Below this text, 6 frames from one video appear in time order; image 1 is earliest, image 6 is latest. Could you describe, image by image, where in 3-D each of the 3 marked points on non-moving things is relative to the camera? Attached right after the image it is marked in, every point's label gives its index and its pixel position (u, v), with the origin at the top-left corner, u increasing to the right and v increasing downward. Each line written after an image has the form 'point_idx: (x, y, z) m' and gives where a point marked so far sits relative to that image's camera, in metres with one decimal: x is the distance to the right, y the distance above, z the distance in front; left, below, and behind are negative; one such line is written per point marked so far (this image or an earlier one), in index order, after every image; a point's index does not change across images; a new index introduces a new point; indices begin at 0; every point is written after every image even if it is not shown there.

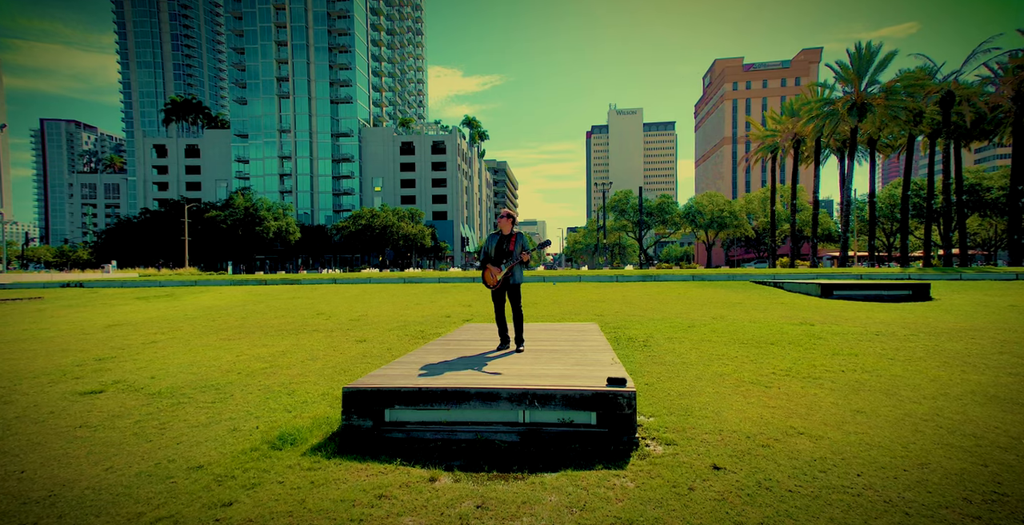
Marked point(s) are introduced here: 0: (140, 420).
0: (-4.0, -1.7, +5.8) m
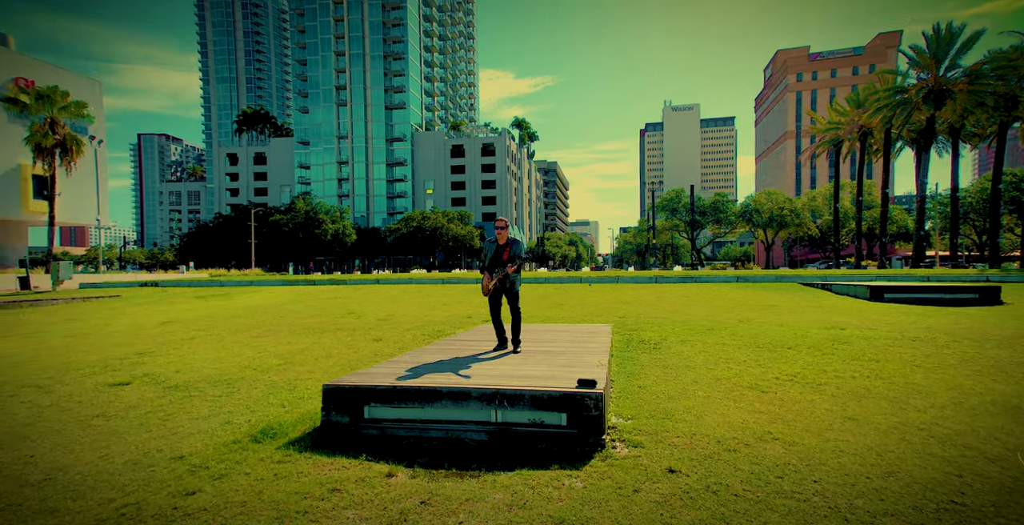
0: (-4.2, -1.7, +6.3) m
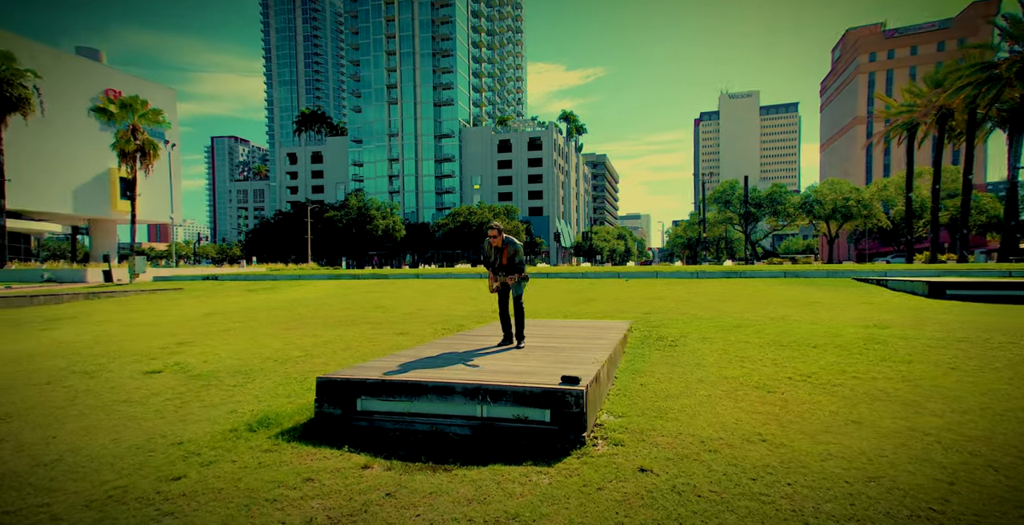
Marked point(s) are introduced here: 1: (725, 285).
0: (-4.2, -1.7, +6.7) m
1: (+7.5, -0.8, +19.3) m
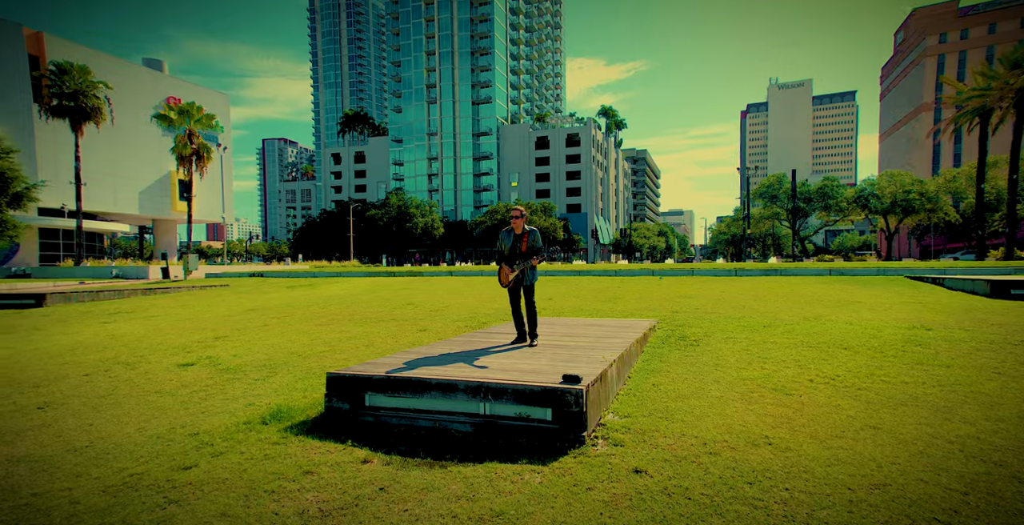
0: (-4.0, -1.6, +7.0) m
1: (+8.5, -0.7, +18.7) m
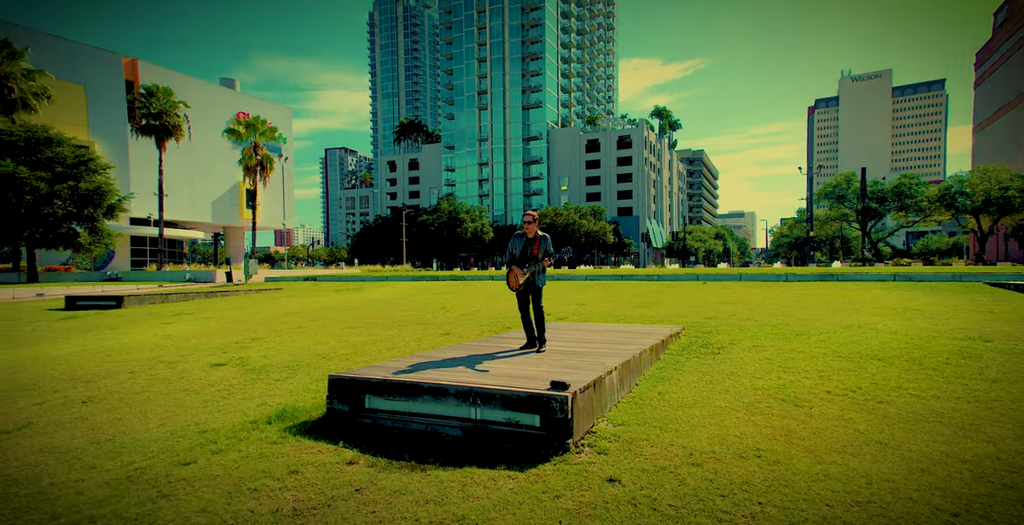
0: (-3.9, -1.7, +7.4) m
1: (+9.7, -0.9, +17.7) m
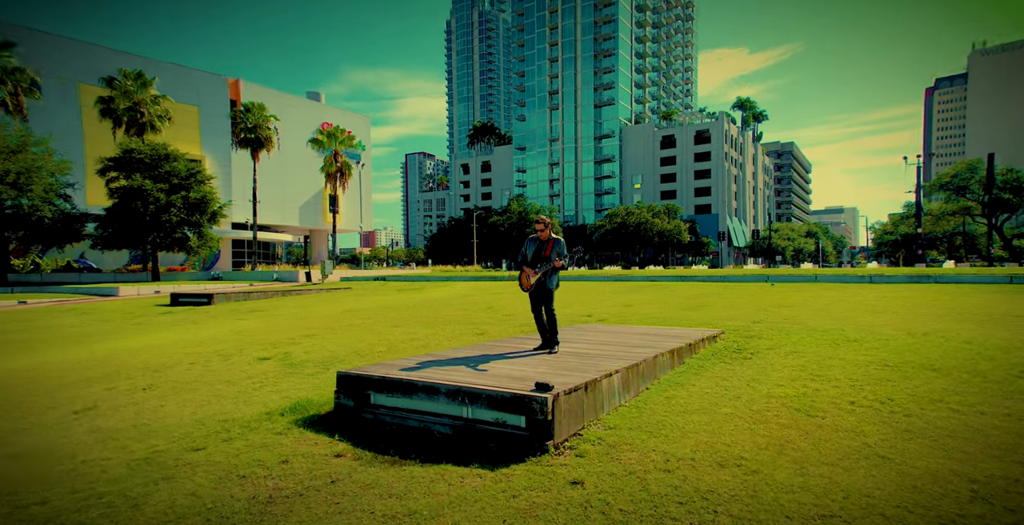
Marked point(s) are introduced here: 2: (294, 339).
0: (-3.7, -1.7, +8.0) m
1: (+11.3, -0.8, +16.2) m
2: (-4.6, -1.6, +11.8) m
